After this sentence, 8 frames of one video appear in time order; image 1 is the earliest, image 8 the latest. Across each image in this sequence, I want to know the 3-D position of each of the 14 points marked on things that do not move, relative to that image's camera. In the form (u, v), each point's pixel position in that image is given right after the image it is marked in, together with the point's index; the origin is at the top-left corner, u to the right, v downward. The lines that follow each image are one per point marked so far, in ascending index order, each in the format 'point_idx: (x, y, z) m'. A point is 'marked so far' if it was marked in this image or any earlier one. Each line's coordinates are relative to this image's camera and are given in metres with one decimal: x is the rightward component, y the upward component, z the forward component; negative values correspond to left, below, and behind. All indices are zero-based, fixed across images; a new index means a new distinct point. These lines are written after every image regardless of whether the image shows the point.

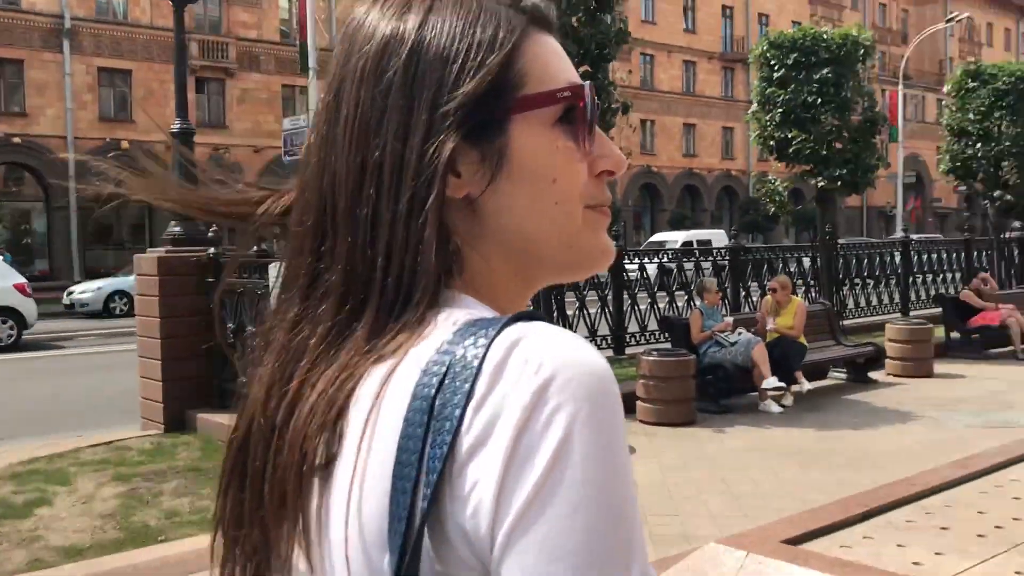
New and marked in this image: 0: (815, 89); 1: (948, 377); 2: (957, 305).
0: (+3.9, +2.7, +13.2) m
1: (+4.9, -1.0, +11.5) m
2: (+5.6, -0.2, +13.0) m
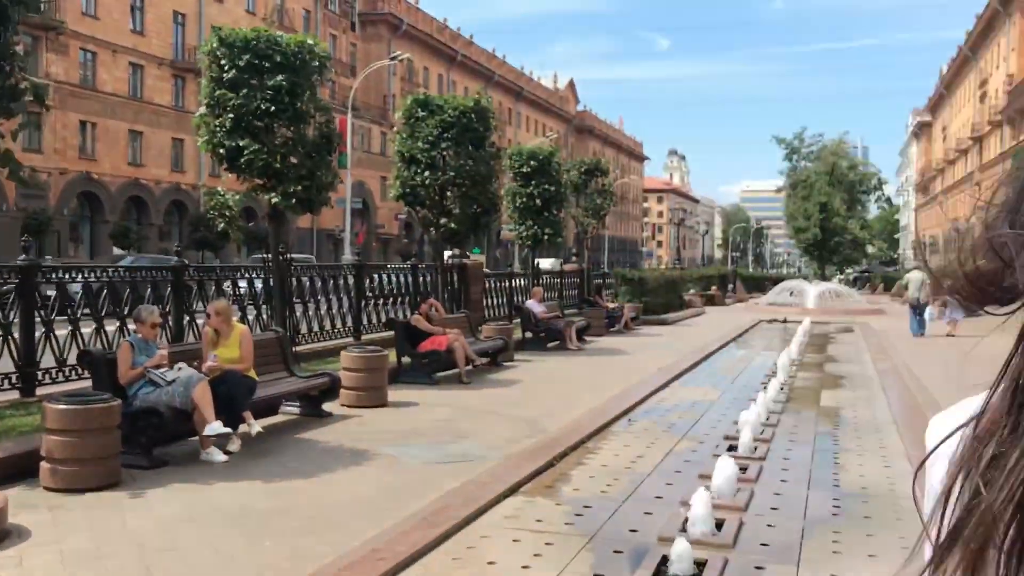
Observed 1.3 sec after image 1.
0: (-2.9, +2.3, +12.0) m
1: (-1.3, -1.3, +11.0) m
2: (-1.4, -0.5, +12.7) m
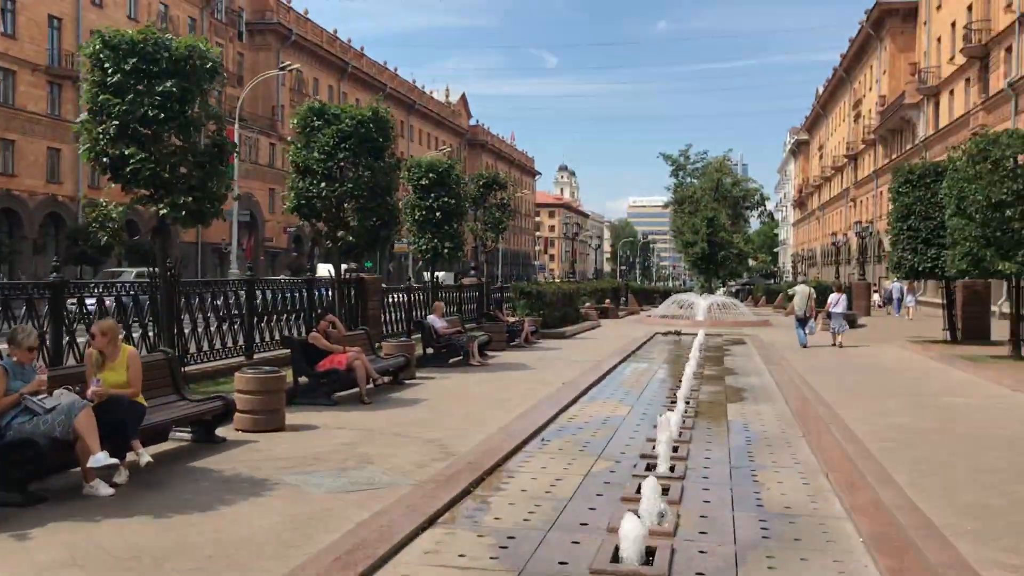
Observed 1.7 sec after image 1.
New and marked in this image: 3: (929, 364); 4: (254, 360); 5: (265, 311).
0: (-4.0, +2.1, +11.3) m
1: (-2.2, -1.5, +10.5) m
2: (-2.5, -0.7, +12.1) m
3: (+8.1, -1.5, +19.4) m
4: (-3.5, -1.0, +13.5) m
5: (-3.5, -0.3, +13.9) m
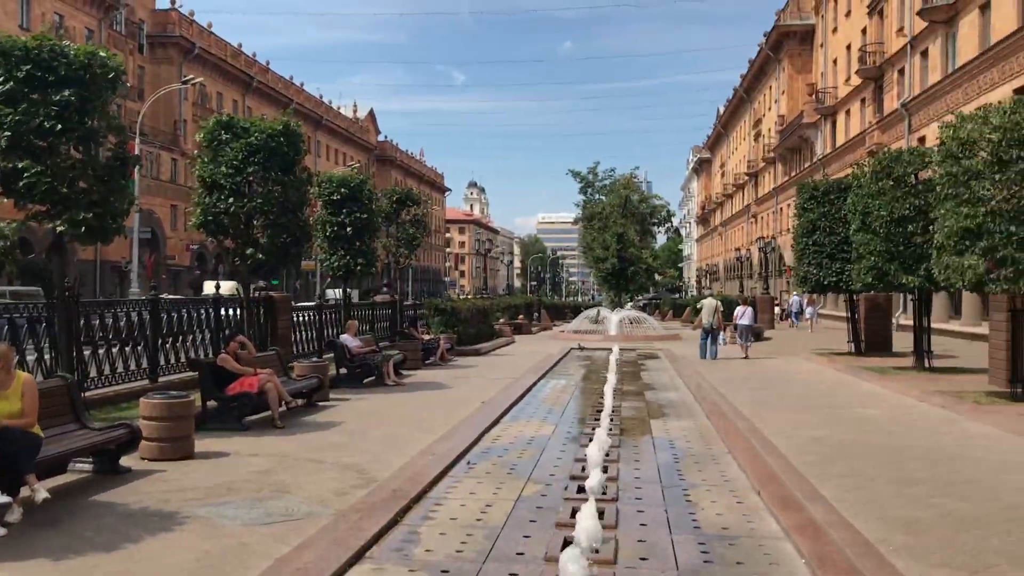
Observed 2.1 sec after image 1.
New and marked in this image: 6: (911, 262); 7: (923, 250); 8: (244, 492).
0: (-4.9, +1.9, +10.7) m
1: (-3.0, -1.7, +9.9) m
2: (-3.5, -1.0, +11.5) m
3: (+6.5, -1.7, +19.8) m
4: (-4.6, -1.2, +12.9) m
5: (-4.5, -0.6, +13.3) m
6: (+6.3, +0.4, +16.1) m
7: (+6.5, +0.6, +15.9) m
8: (-2.3, -1.7, +8.5) m
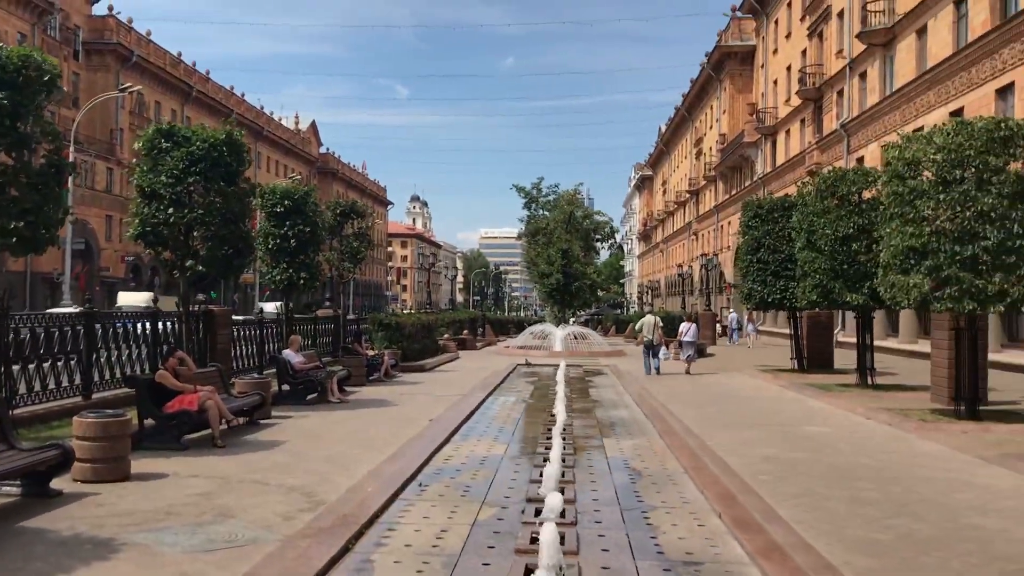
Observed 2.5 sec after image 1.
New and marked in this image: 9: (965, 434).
0: (-5.4, +1.8, +10.1) m
1: (-3.5, -1.8, +9.4) m
2: (-4.0, -1.1, +11.0) m
3: (+5.4, -2.1, +19.9) m
4: (-5.2, -1.4, +12.3) m
5: (-5.2, -0.8, +12.7) m
6: (+5.5, +0.1, +16.1) m
7: (+5.7, +0.3, +16.0) m
8: (-2.6, -1.9, +8.0) m
9: (+5.9, -1.9, +13.1) m
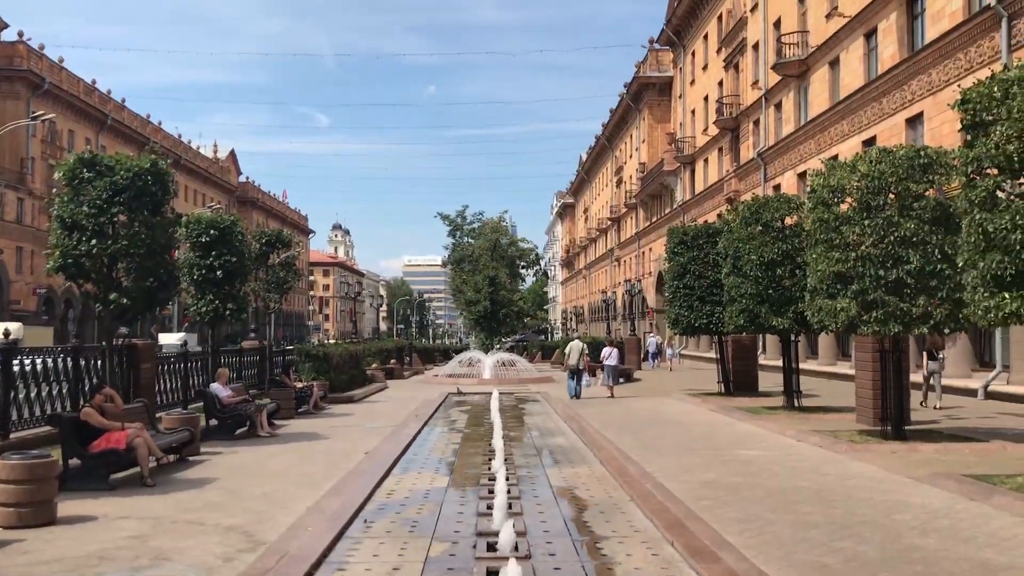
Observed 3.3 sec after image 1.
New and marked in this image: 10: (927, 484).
0: (-5.9, +1.4, +9.7) m
1: (-4.0, -2.1, +9.0) m
2: (-4.6, -1.5, +10.6) m
3: (+4.1, -2.6, +20.1) m
4: (-5.9, -1.8, +11.8) m
5: (-5.9, -1.2, +12.2) m
6: (+4.5, -0.3, +16.5) m
7: (+4.6, -0.1, +16.4) m
8: (-3.0, -2.1, +7.7) m
9: (+5.2, -2.2, +13.4) m
10: (+4.6, -2.2, +11.0) m
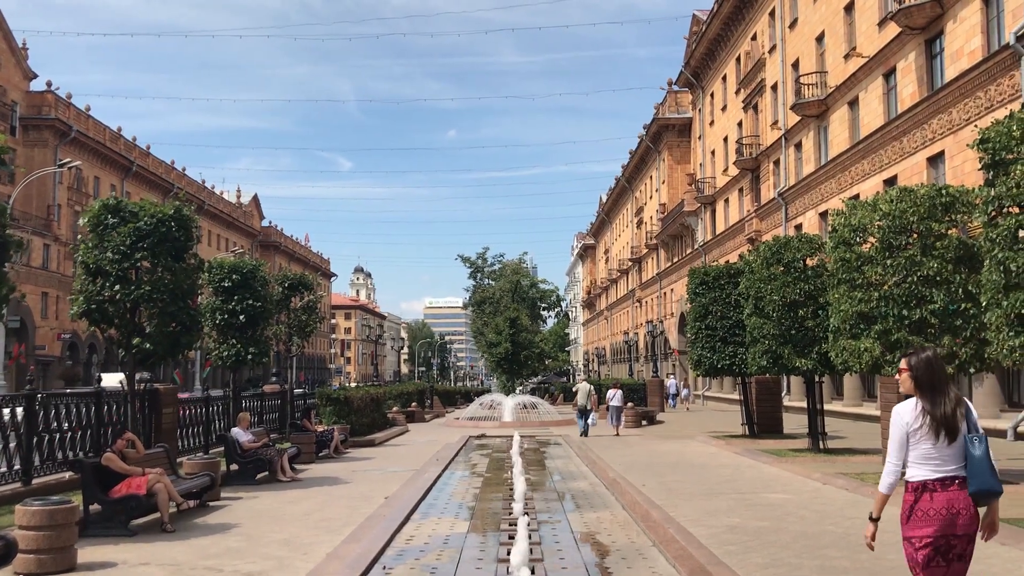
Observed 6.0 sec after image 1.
0: (-5.8, +1.0, +9.8) m
1: (-3.8, -2.6, +9.0) m
2: (-4.4, -2.0, +10.6) m
3: (+4.5, -3.4, +19.9) m
4: (-5.7, -2.4, +11.8) m
5: (-5.7, -1.7, +12.2) m
6: (+4.8, -0.9, +16.3) m
7: (+4.9, -0.7, +16.2) m
8: (-2.9, -2.5, +7.7) m
9: (+5.4, -2.8, +13.2) m
10: (+4.8, -2.6, +10.8) m
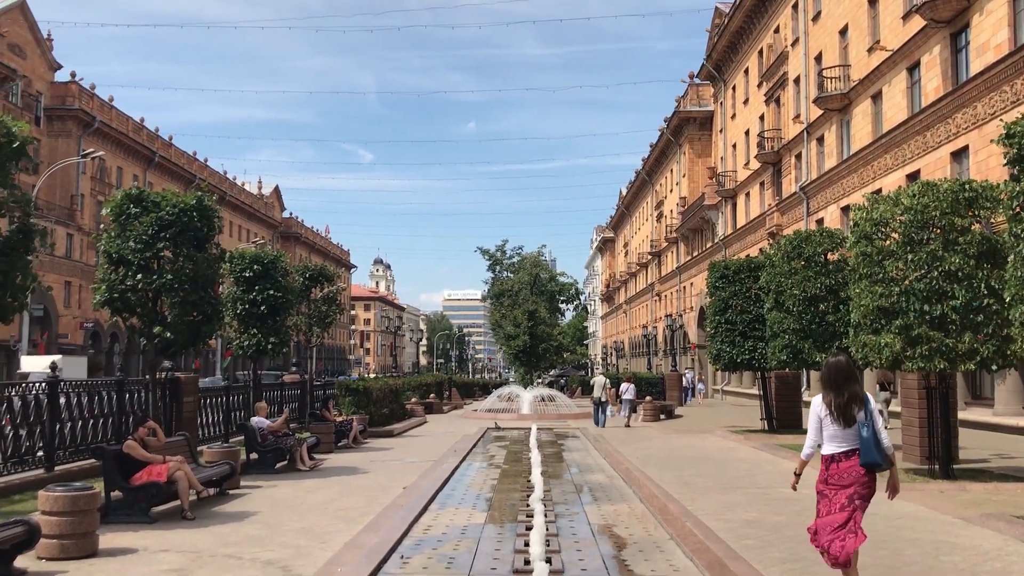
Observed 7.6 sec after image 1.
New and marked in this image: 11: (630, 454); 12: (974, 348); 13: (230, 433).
0: (-5.6, +1.1, +9.9) m
1: (-3.6, -2.4, +9.1) m
2: (-4.2, -1.9, +10.7) m
3: (+4.9, -3.3, +19.8) m
4: (-5.4, -2.2, +11.9) m
5: (-5.5, -1.6, +12.4) m
6: (+5.1, -0.8, +16.2) m
7: (+5.2, -0.6, +16.2) m
8: (-2.7, -2.4, +7.7) m
9: (+5.7, -2.7, +13.1) m
10: (+5.0, -2.6, +10.7) m
11: (+2.4, -3.3, +20.0) m
12: (+5.3, -0.7, +11.4) m
13: (-5.2, -2.7, +18.6) m
